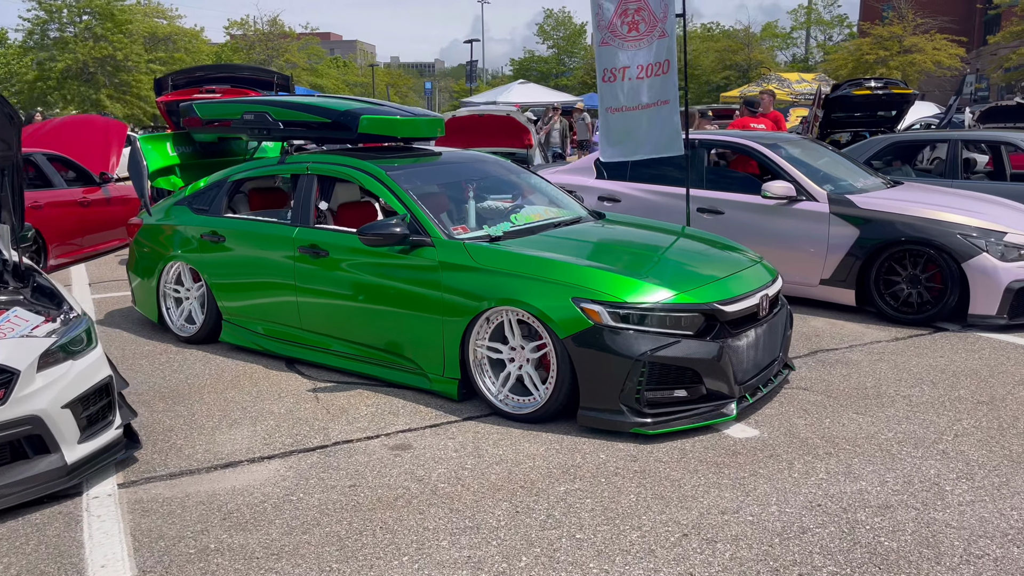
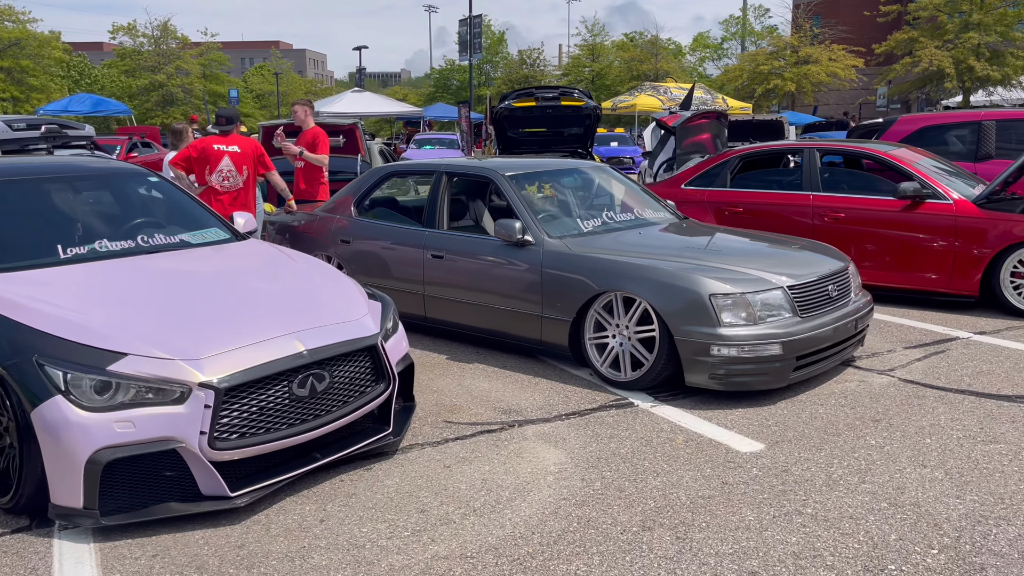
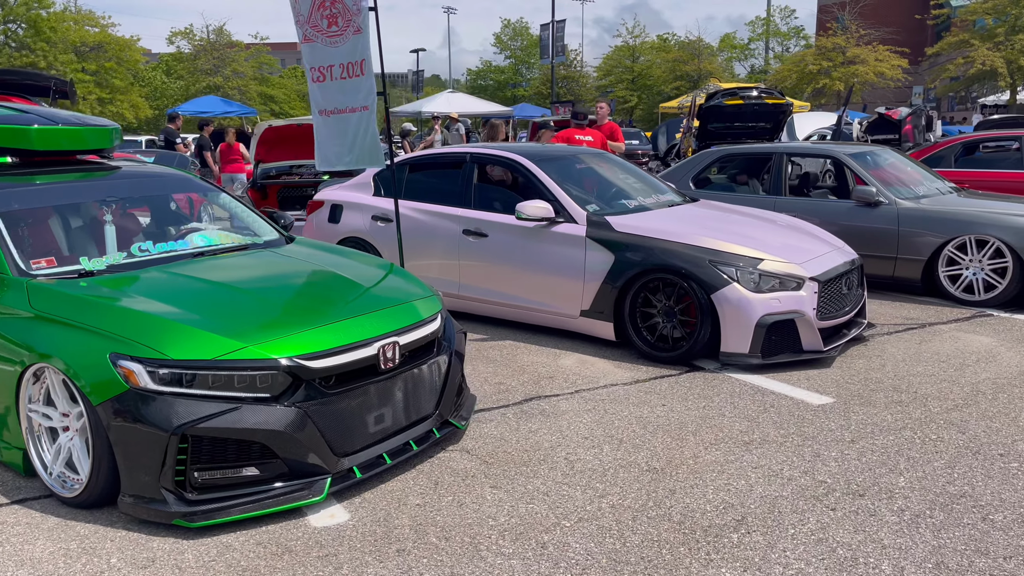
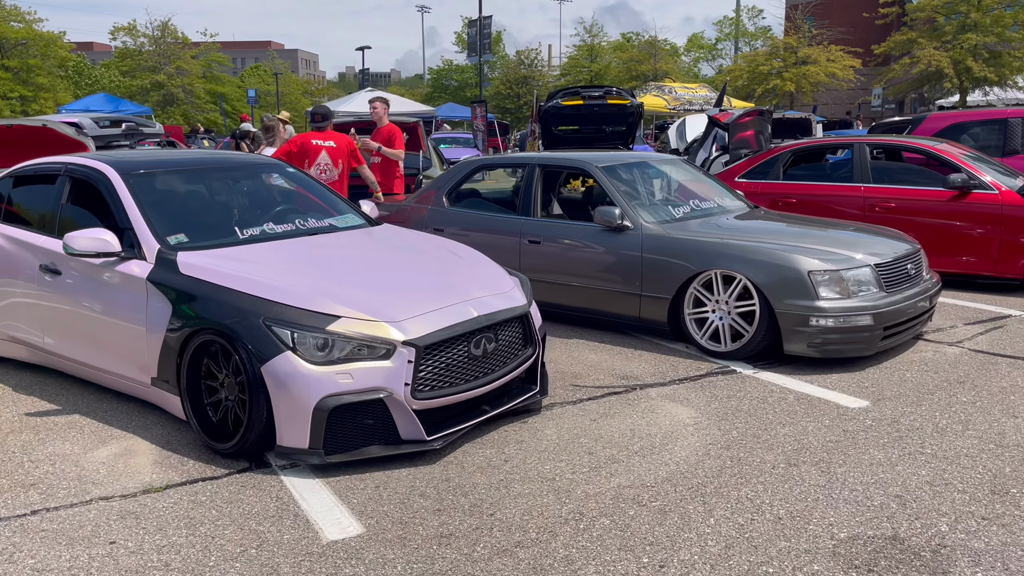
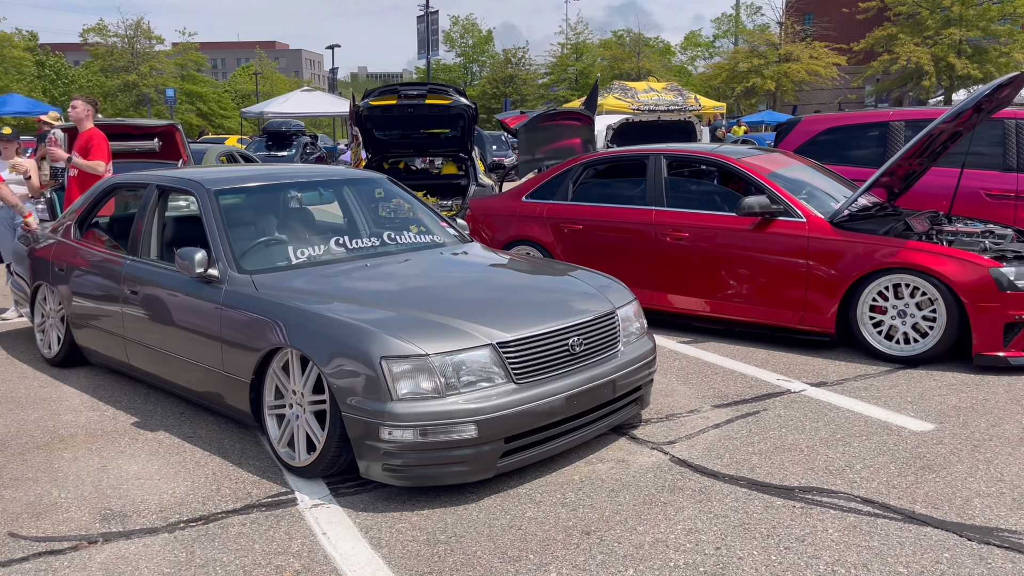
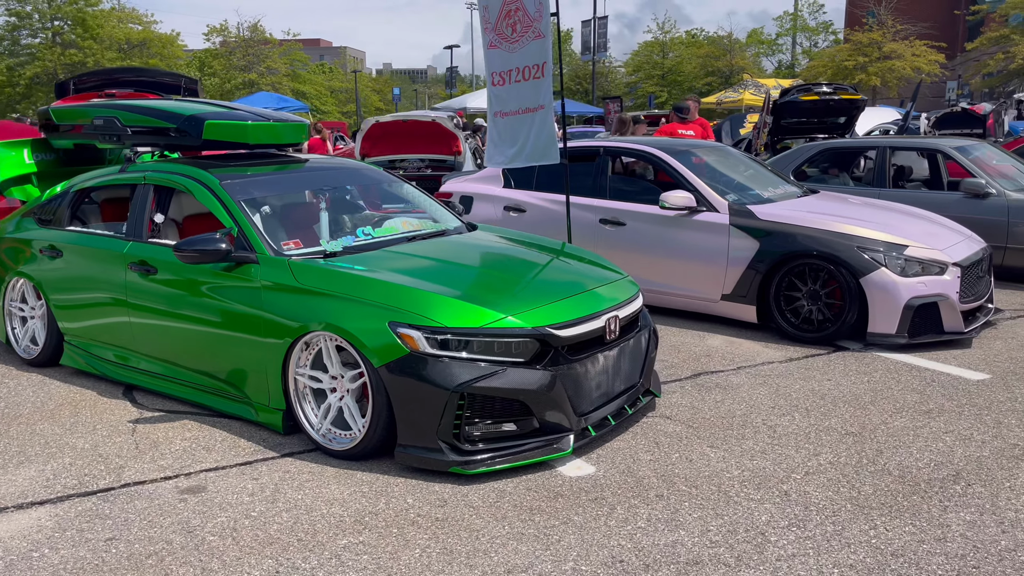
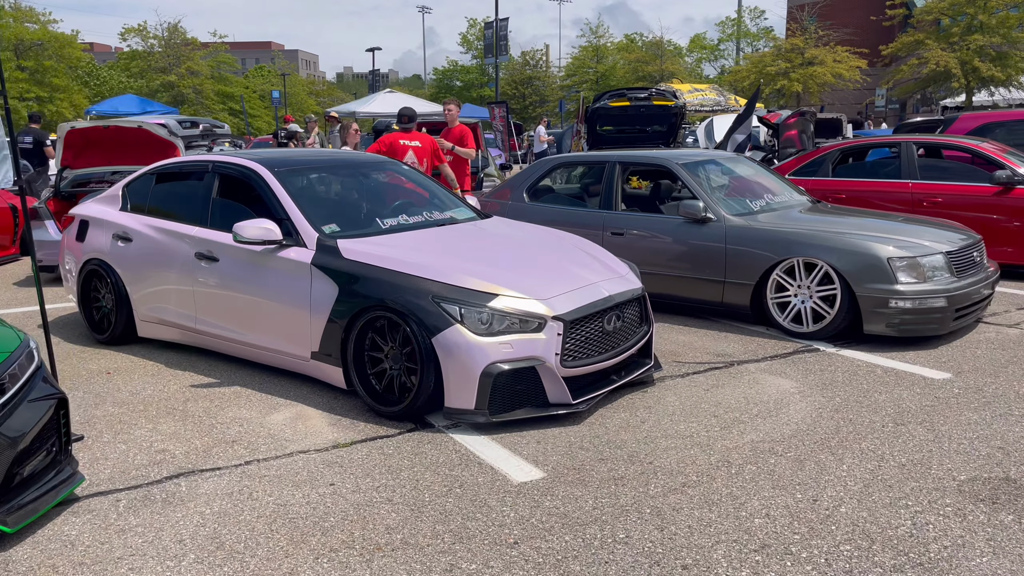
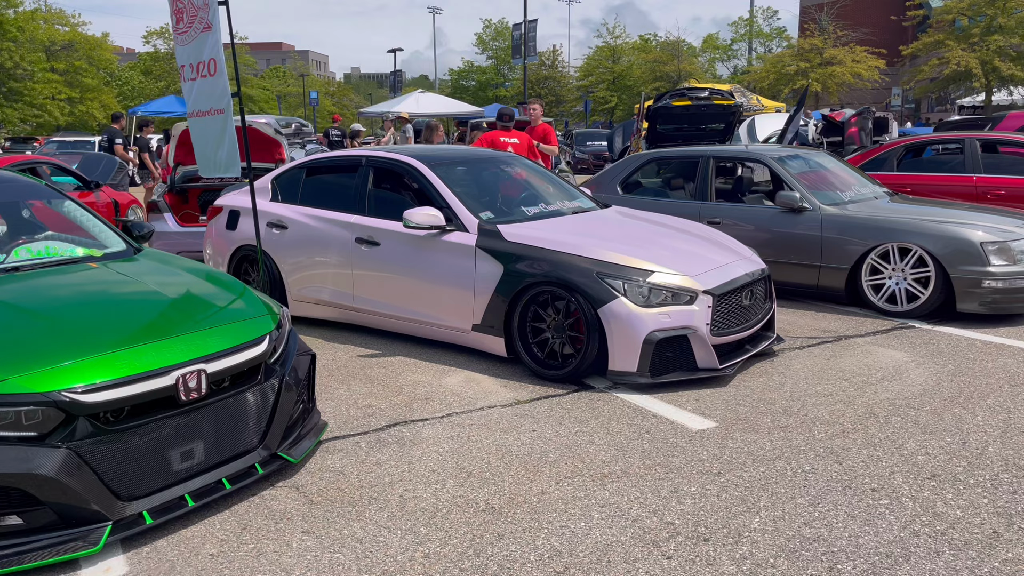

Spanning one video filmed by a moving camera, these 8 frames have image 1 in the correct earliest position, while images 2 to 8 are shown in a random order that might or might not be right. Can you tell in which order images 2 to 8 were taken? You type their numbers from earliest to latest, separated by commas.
6, 3, 8, 7, 4, 2, 5
